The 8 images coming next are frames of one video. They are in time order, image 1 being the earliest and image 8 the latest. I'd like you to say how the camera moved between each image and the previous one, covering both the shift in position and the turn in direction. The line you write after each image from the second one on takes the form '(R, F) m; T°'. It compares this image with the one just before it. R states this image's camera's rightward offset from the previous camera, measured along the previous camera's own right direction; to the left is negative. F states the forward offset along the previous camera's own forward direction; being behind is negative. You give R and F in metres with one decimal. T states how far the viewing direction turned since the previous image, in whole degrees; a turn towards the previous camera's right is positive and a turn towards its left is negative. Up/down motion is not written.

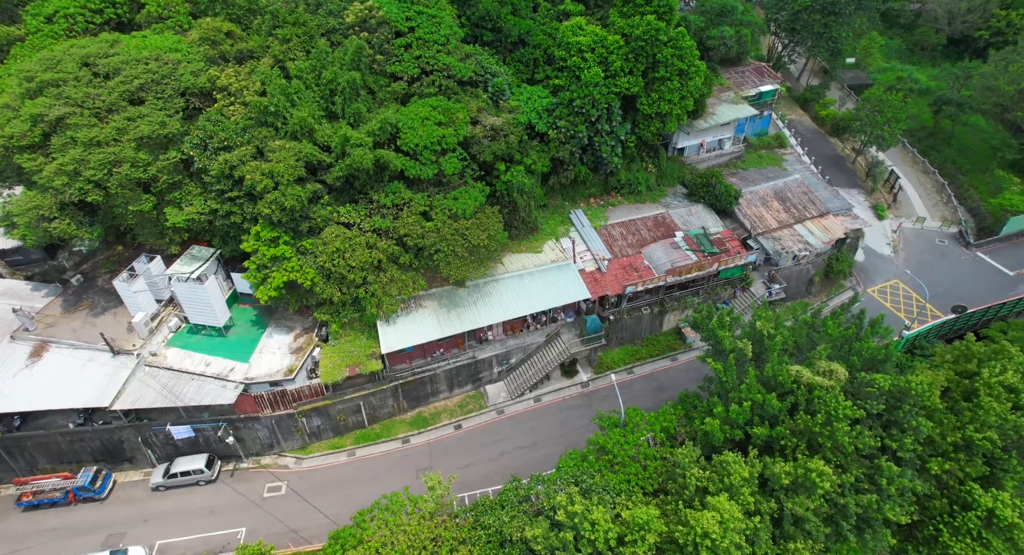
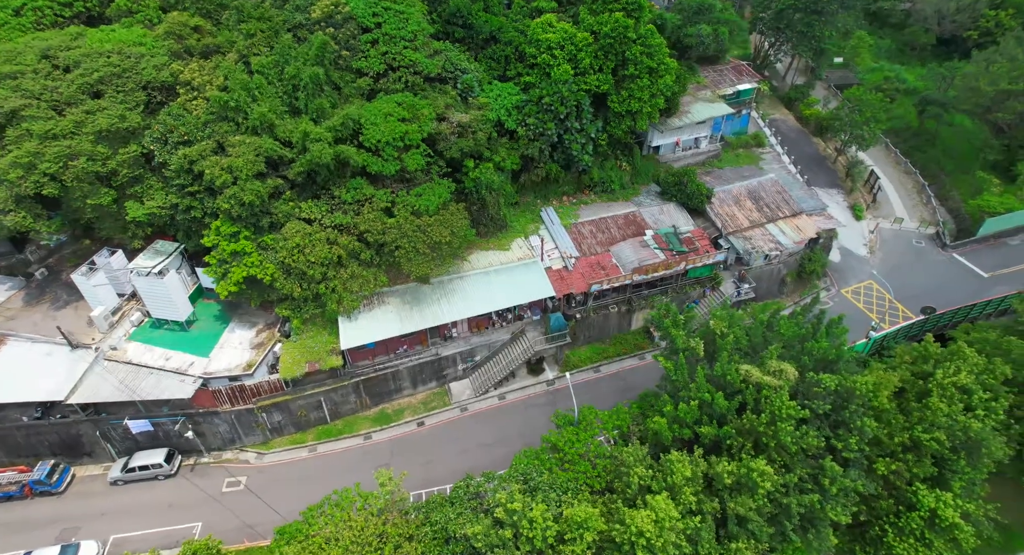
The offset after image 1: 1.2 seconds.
(+2.4, +0.1) m; 0°
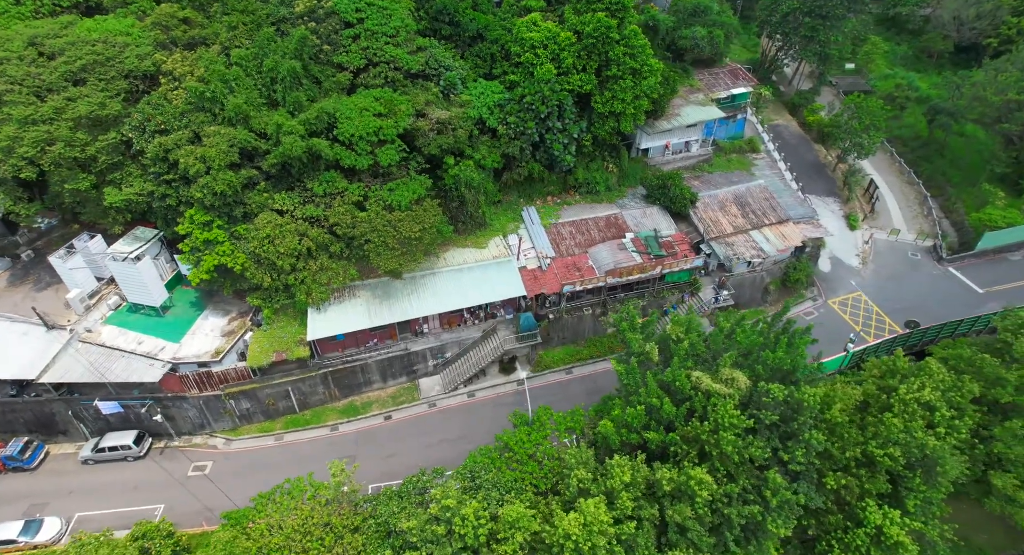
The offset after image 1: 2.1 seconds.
(+2.9, +0.1) m; -2°
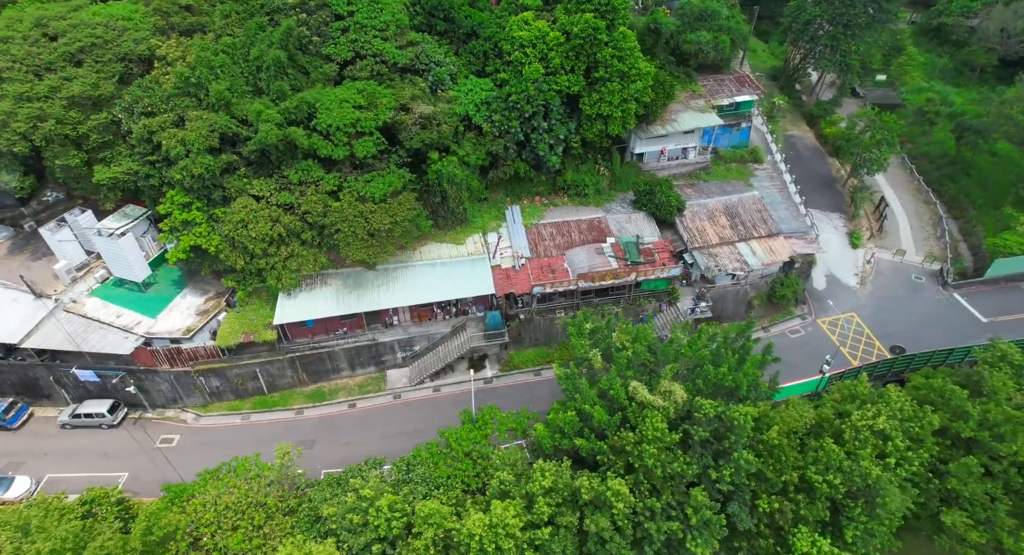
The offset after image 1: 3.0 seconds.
(+4.0, +0.2) m; -3°
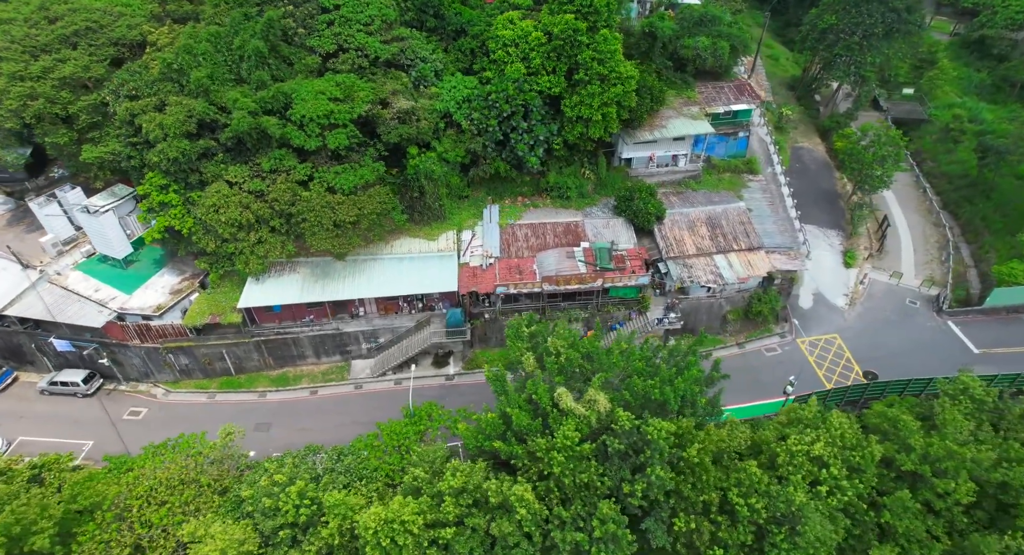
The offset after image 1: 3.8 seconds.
(+4.2, +0.2) m; -3°
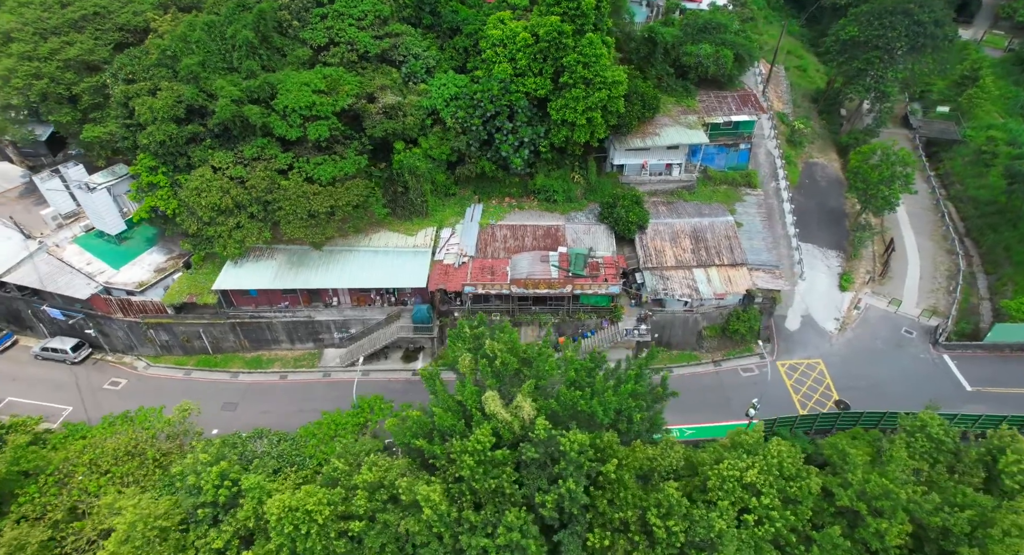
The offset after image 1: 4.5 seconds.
(+4.2, +0.2) m; -4°
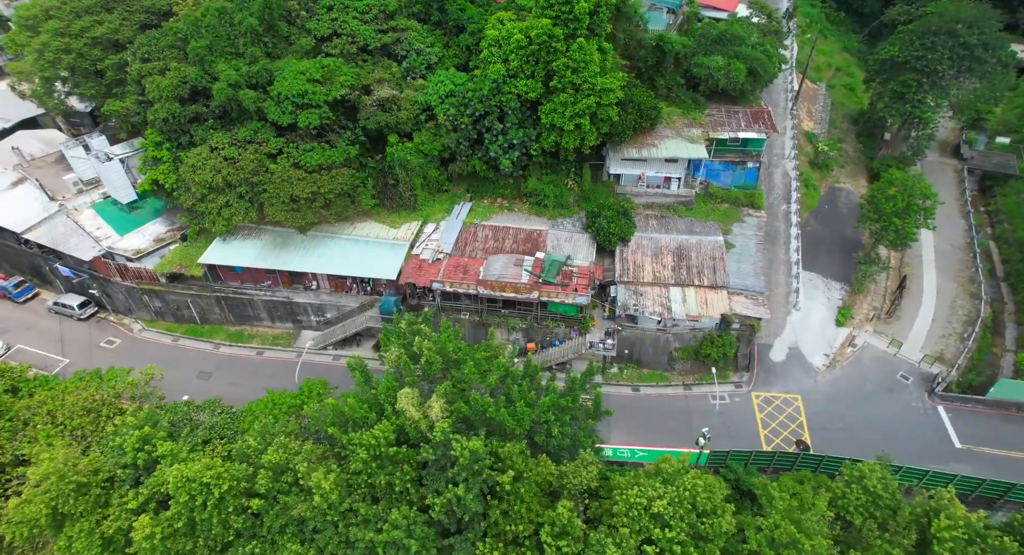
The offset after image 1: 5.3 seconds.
(+5.2, +0.3) m; -5°
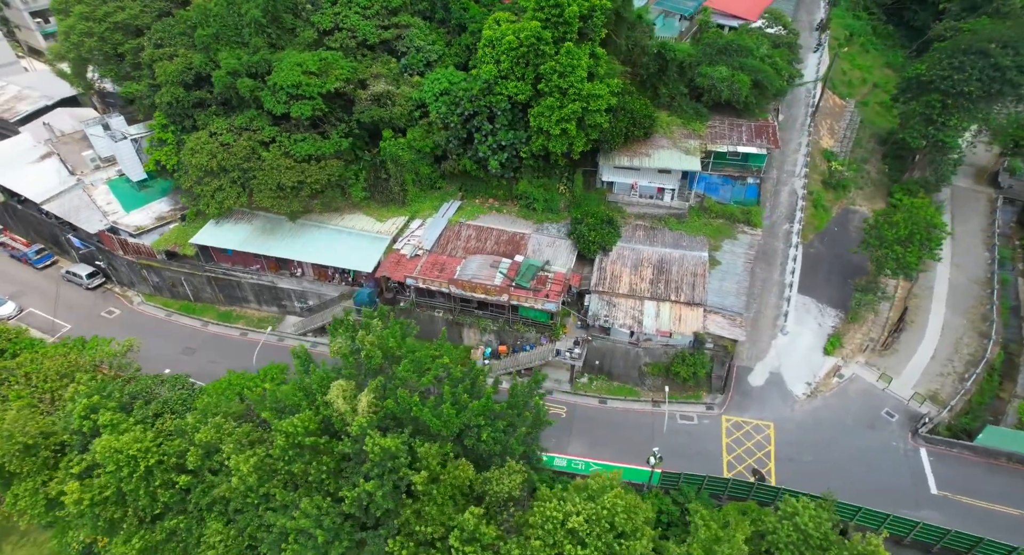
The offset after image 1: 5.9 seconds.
(+4.2, +0.2) m; -4°
